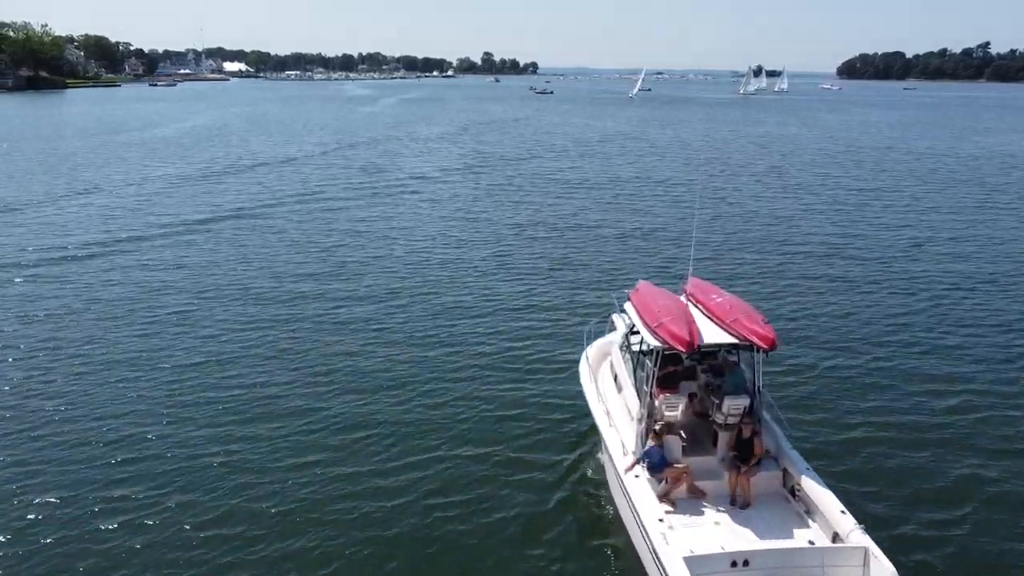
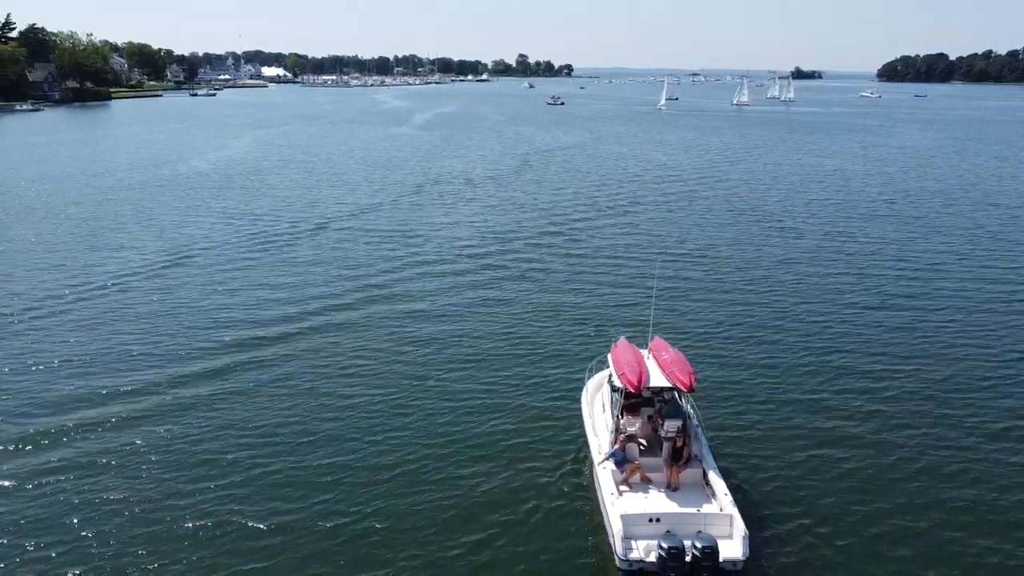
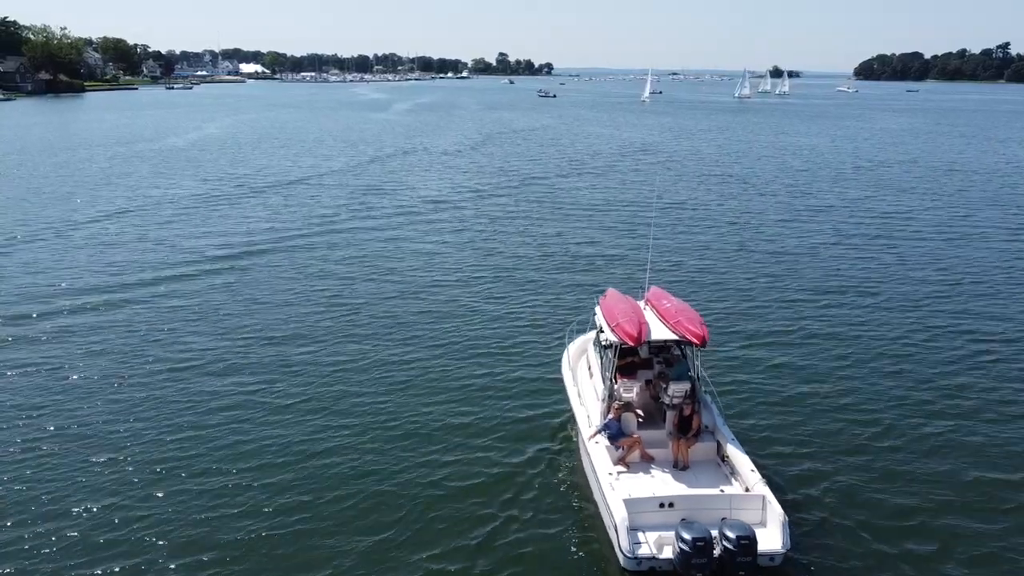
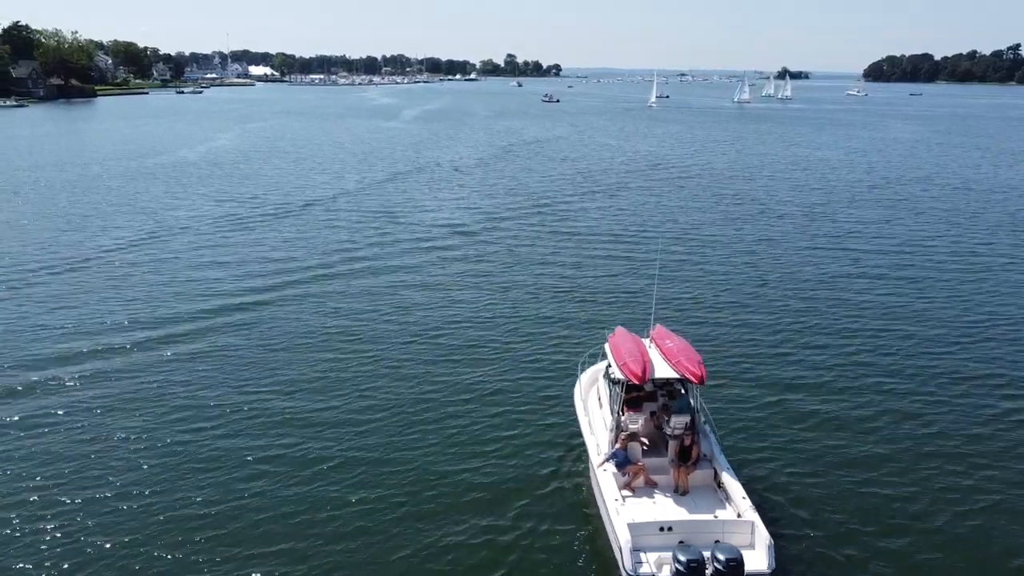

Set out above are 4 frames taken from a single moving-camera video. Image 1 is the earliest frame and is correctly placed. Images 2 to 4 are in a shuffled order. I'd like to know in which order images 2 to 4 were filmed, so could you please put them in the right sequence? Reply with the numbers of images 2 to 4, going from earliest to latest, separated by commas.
3, 4, 2
